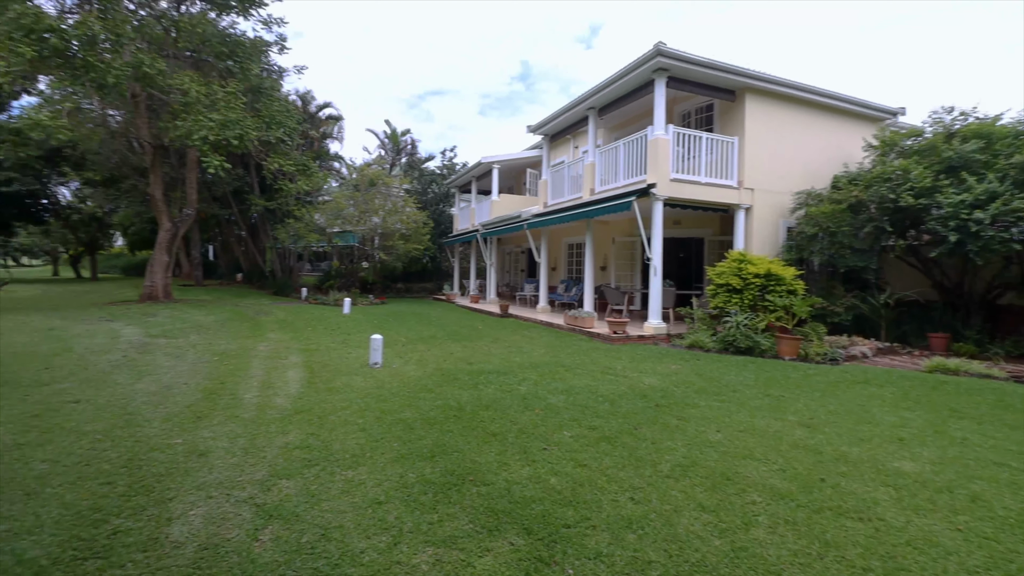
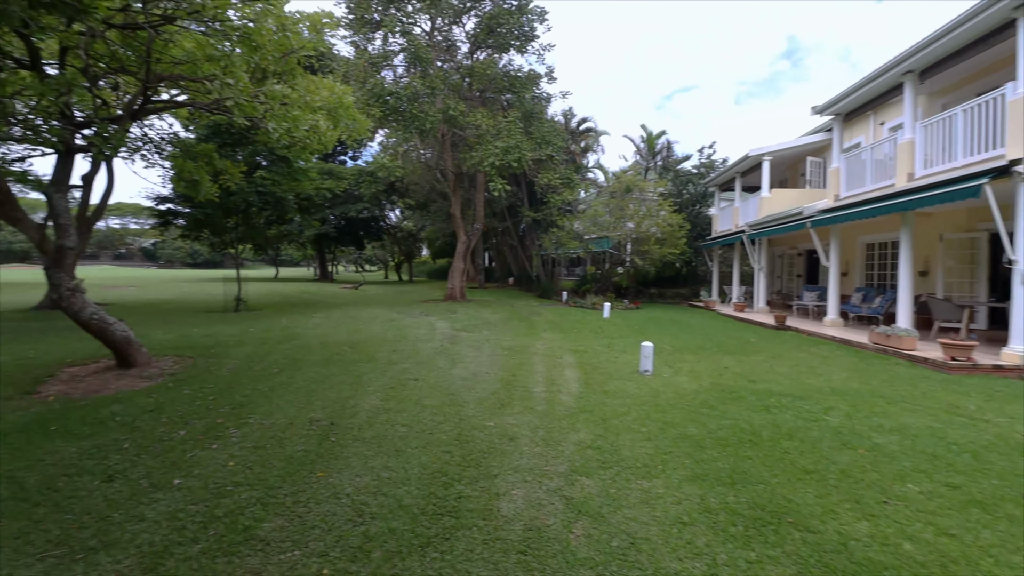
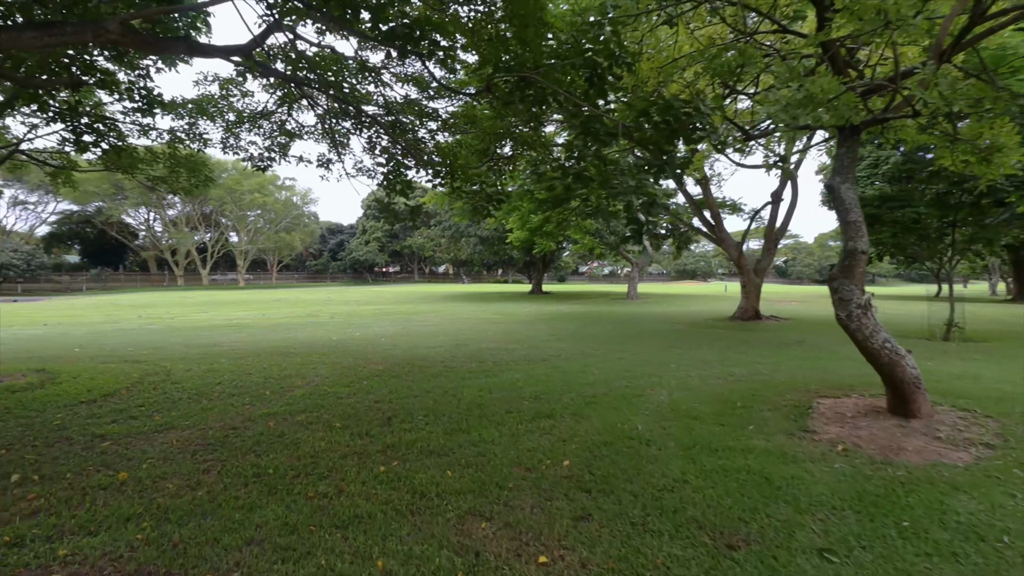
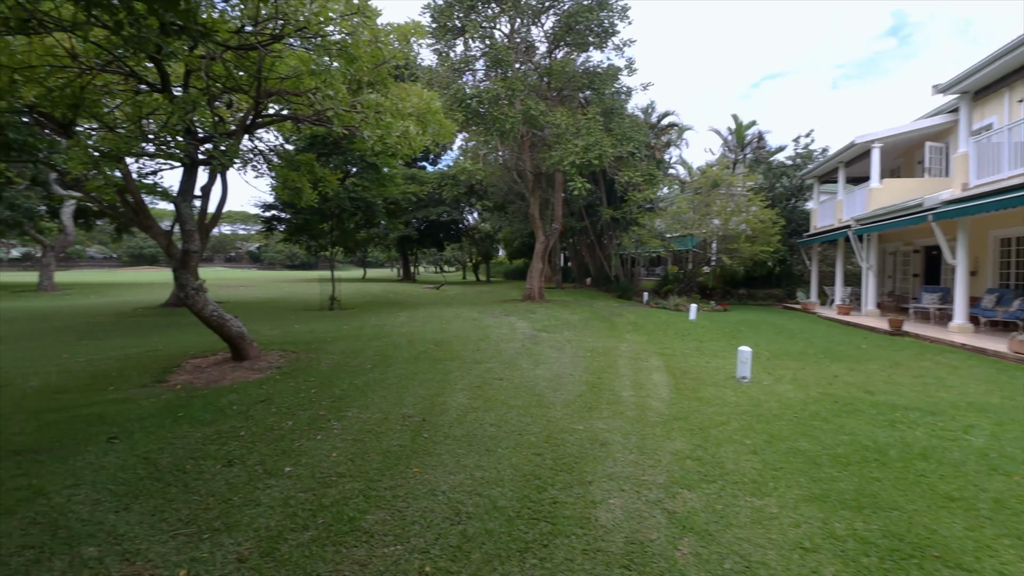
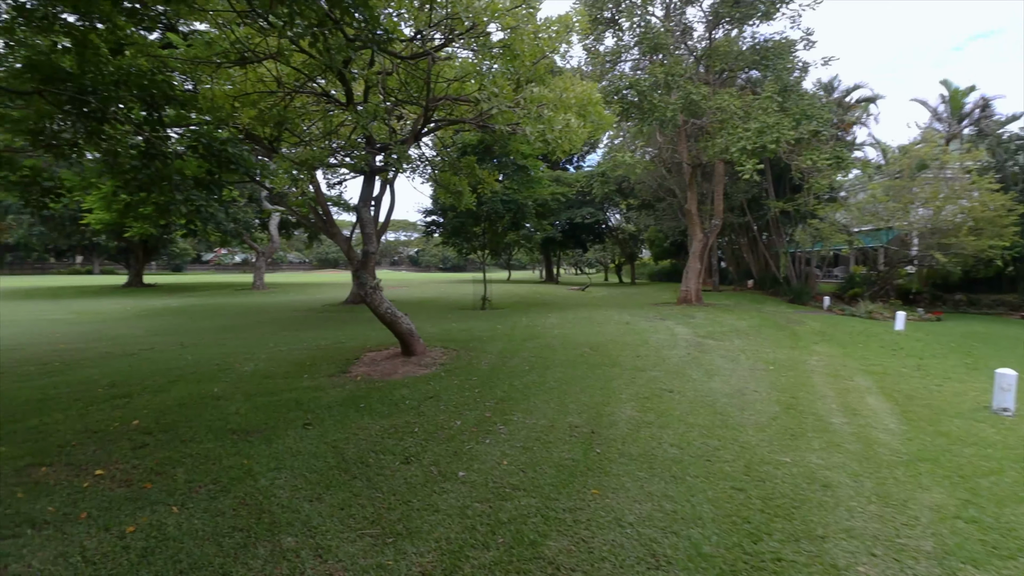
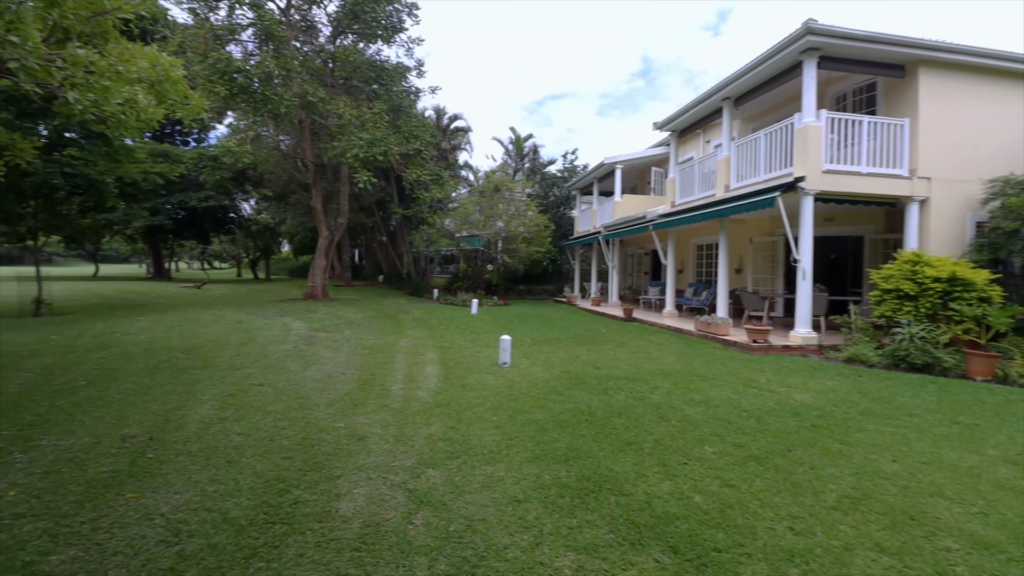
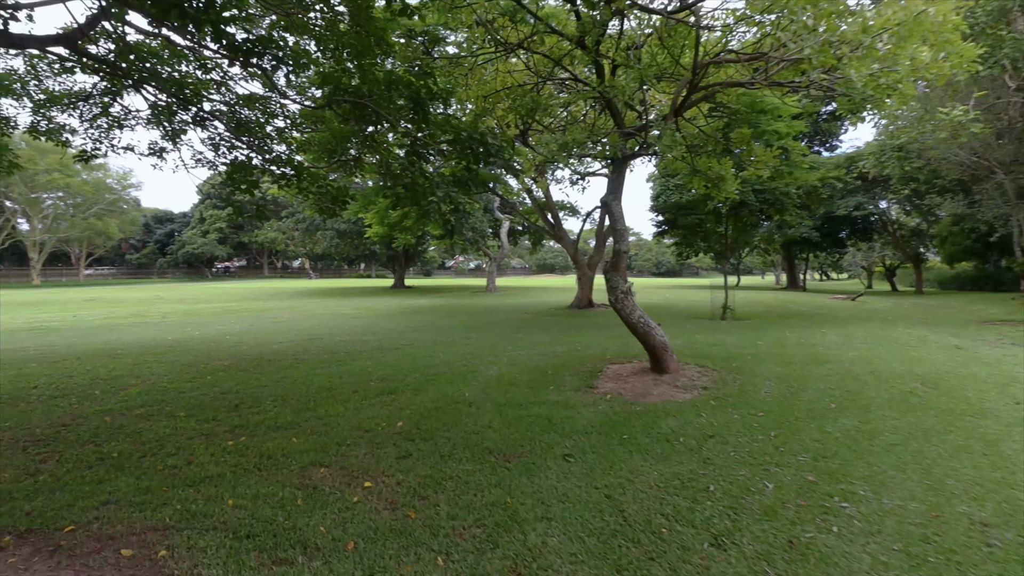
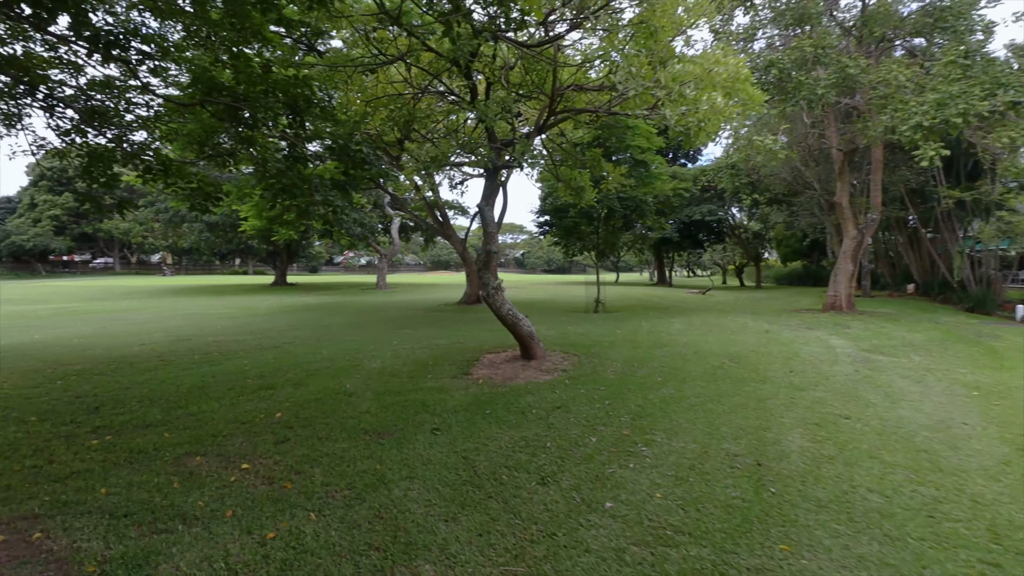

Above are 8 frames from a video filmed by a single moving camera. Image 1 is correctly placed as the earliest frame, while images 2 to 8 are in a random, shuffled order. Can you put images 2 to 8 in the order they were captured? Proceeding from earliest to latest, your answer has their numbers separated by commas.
6, 2, 4, 5, 8, 7, 3
